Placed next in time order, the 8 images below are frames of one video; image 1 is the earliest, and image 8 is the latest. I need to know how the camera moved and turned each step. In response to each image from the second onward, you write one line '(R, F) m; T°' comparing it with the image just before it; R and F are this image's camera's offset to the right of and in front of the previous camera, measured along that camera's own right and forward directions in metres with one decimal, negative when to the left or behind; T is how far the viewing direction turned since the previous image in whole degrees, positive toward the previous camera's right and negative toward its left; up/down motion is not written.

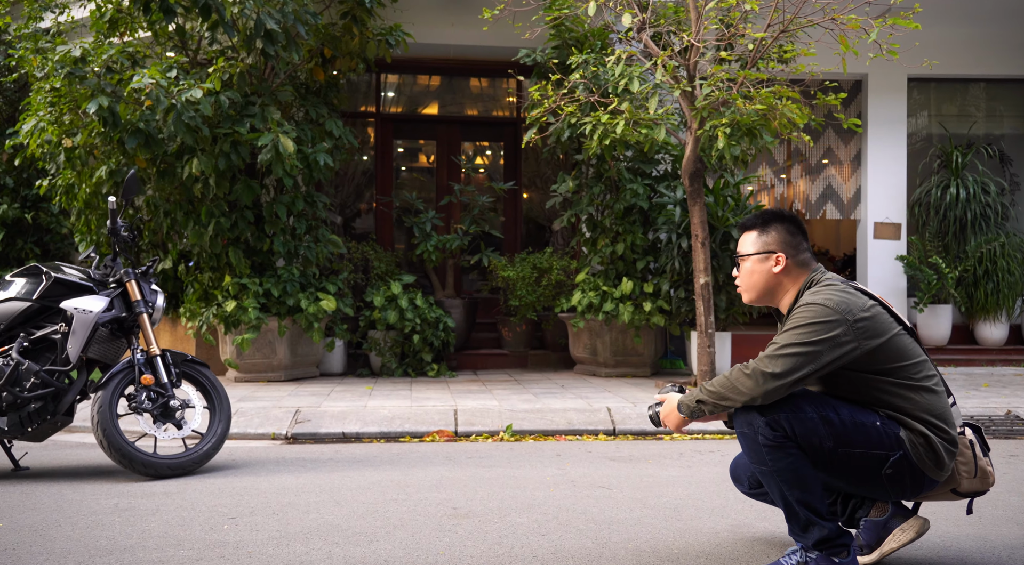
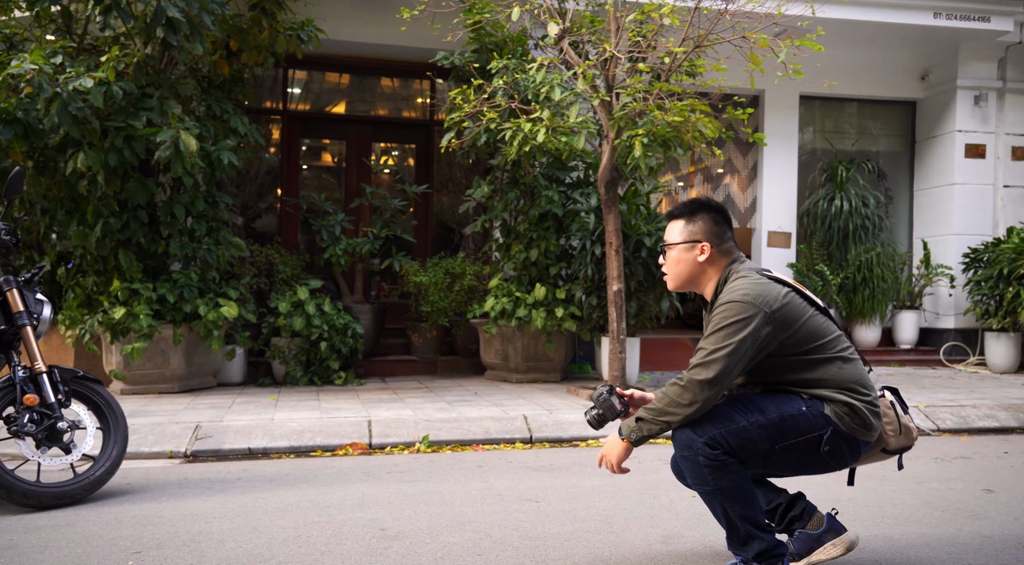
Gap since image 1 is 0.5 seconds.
(-0.2, +0.1) m; +7°
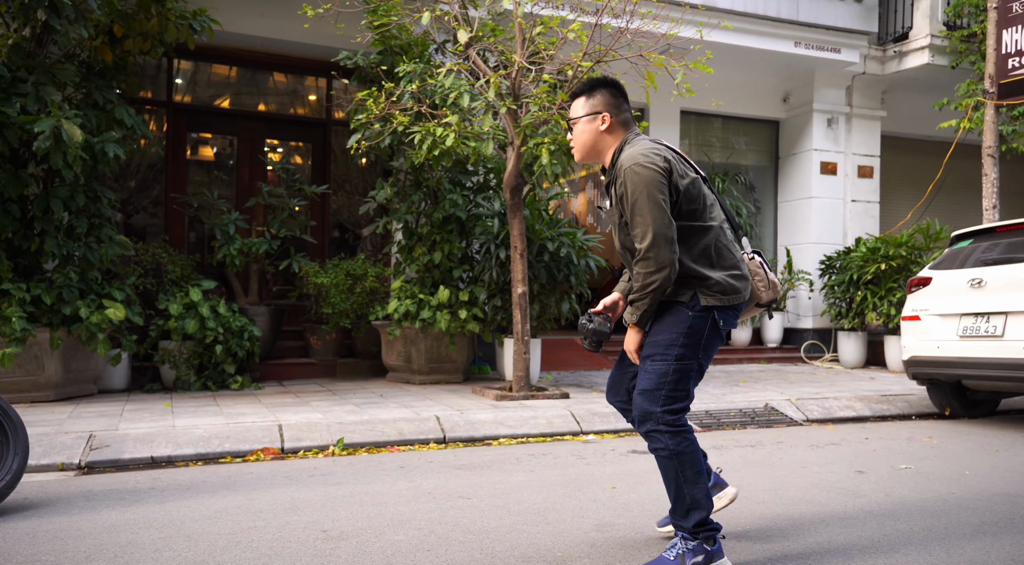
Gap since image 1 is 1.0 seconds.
(-0.3, -0.1) m; +9°
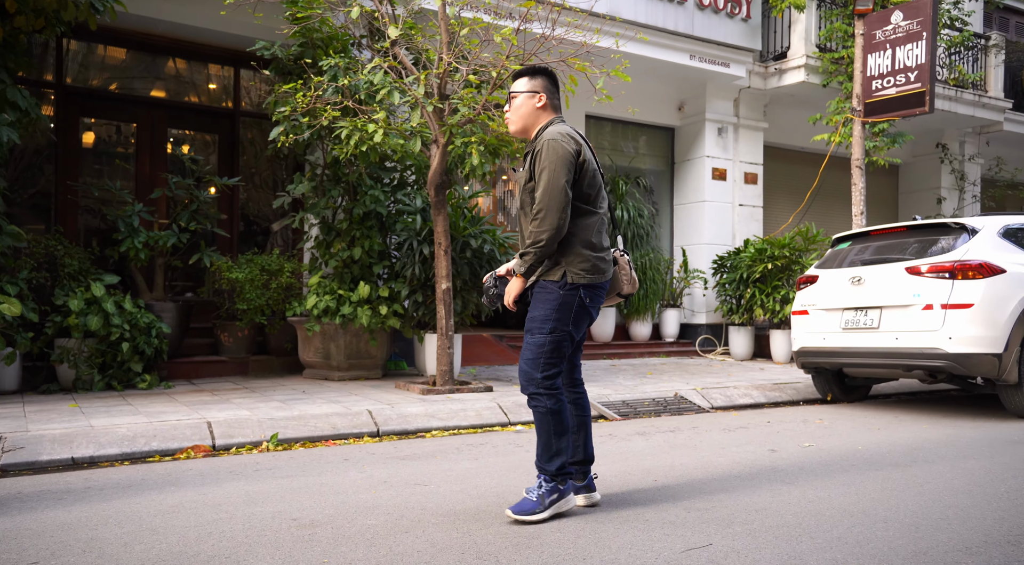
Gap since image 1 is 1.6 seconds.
(-0.4, -0.1) m; +9°
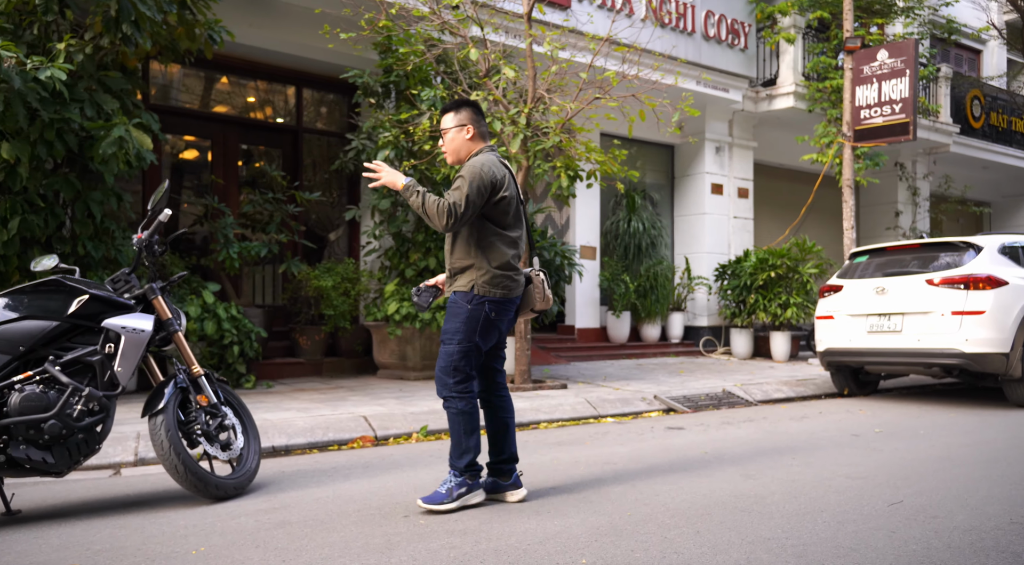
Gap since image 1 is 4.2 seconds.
(-1.6, -0.8) m; +5°
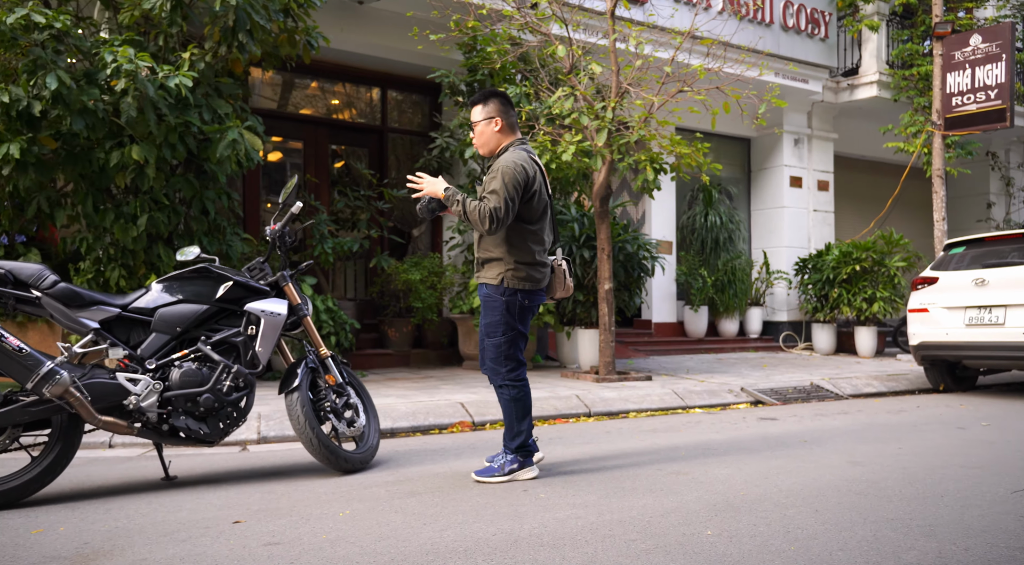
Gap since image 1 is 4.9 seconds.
(-0.2, -0.2) m; -5°
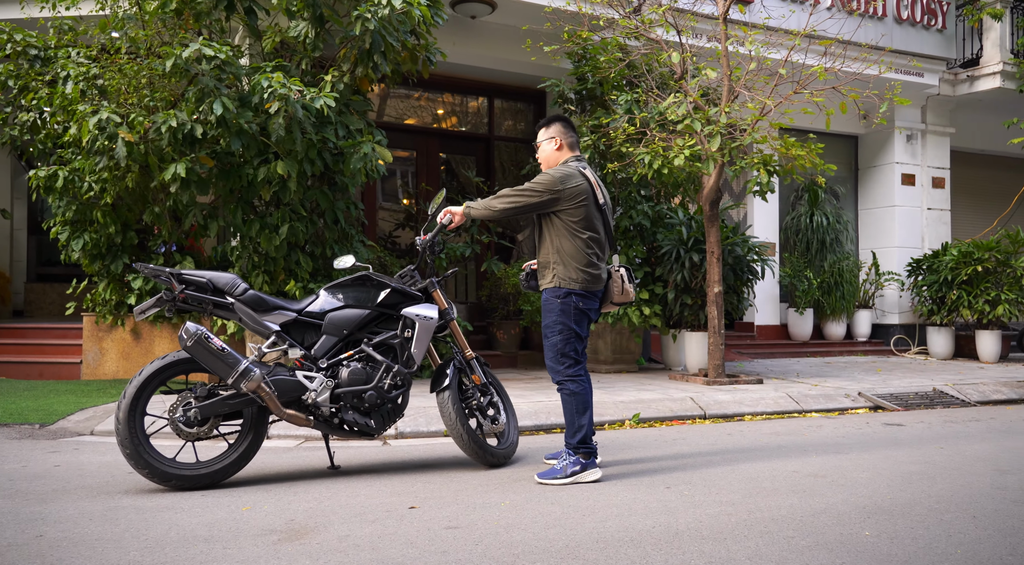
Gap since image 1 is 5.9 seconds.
(-0.2, -0.2) m; -6°
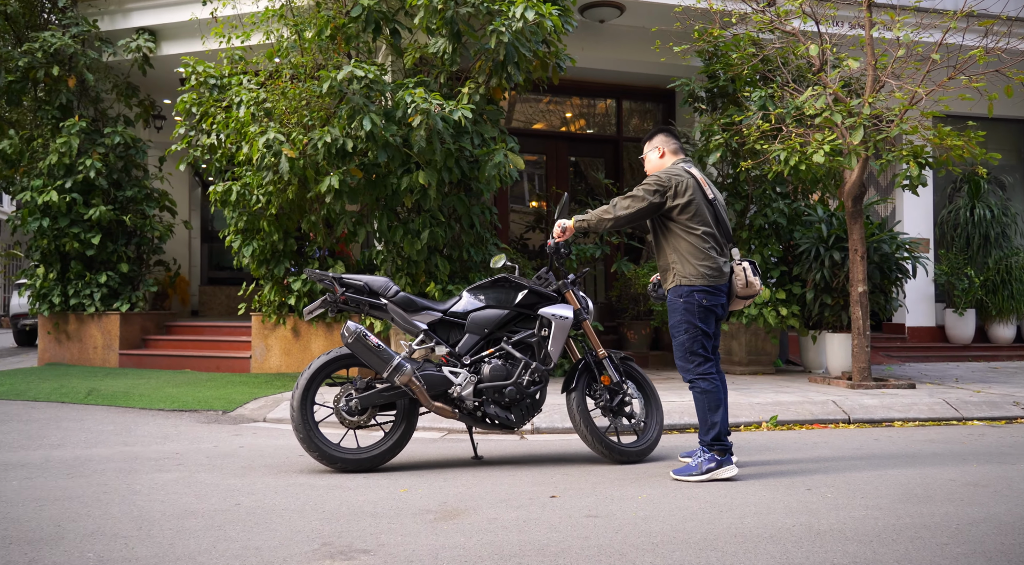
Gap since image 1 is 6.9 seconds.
(0.0, -0.2) m; -9°
